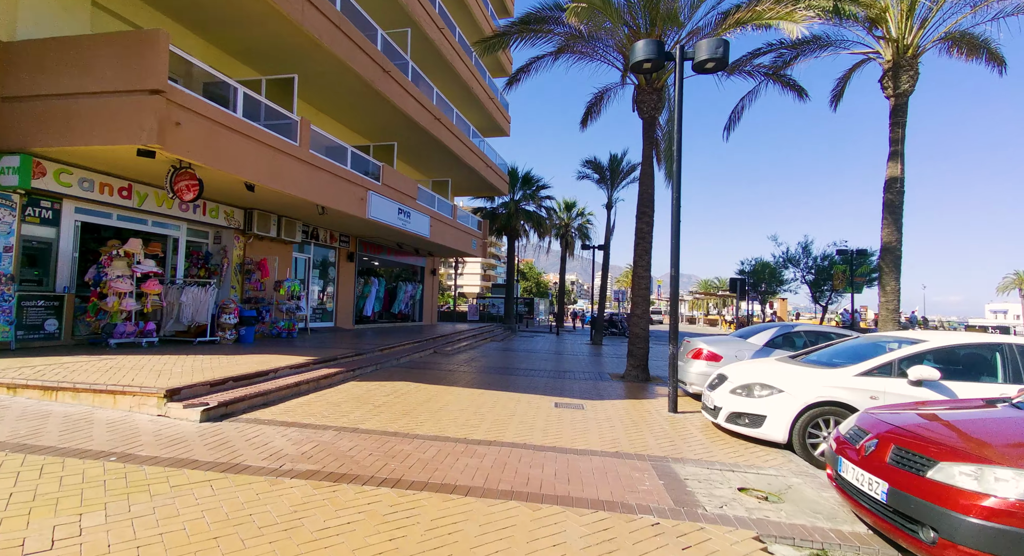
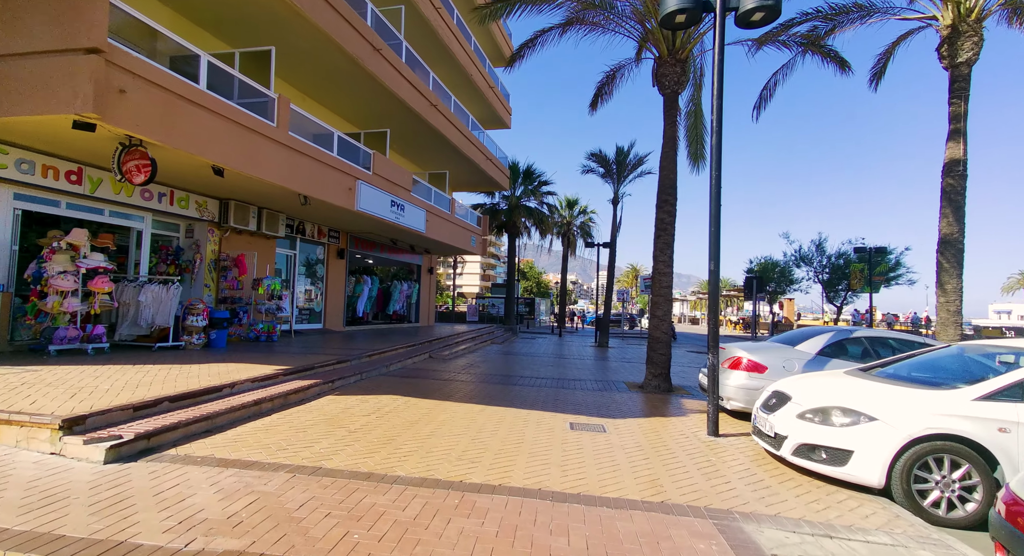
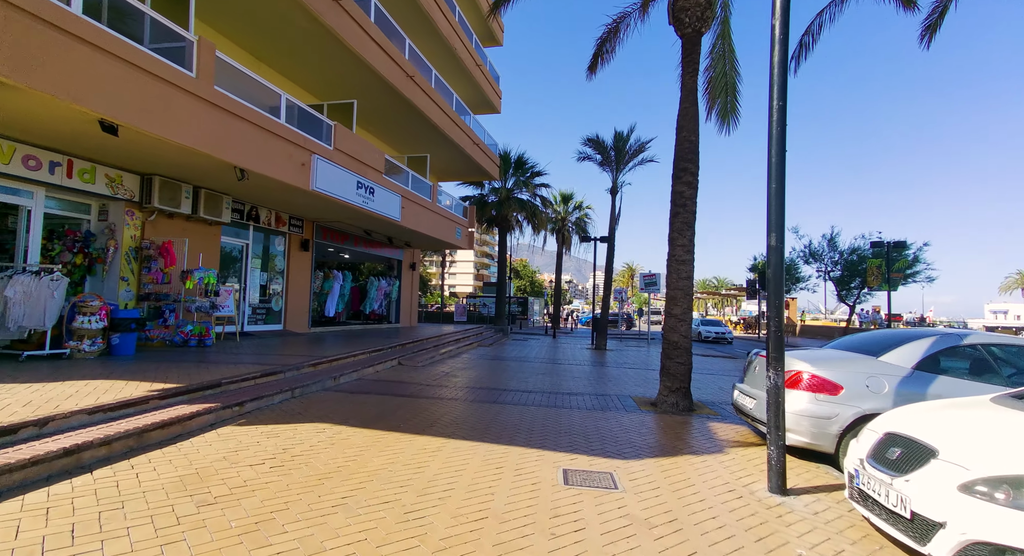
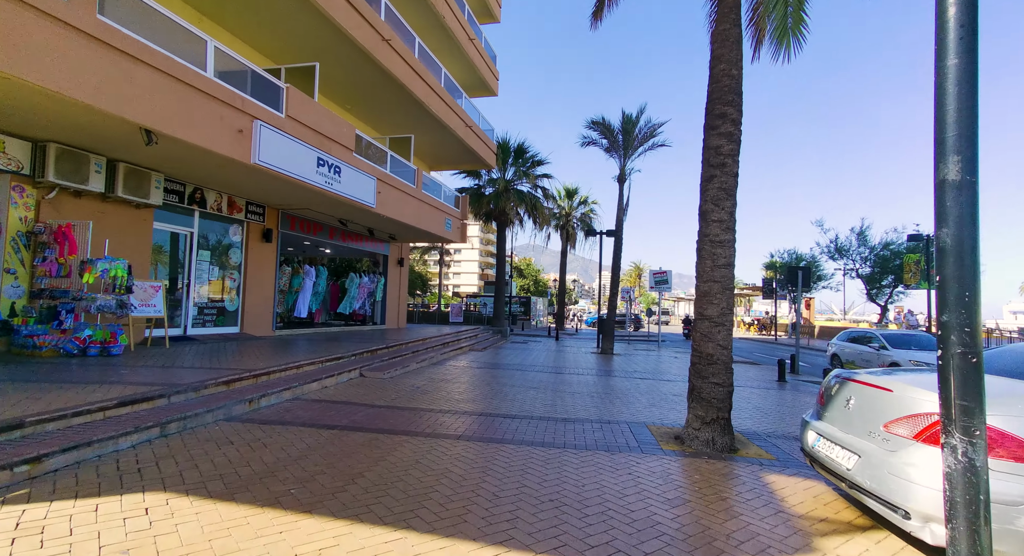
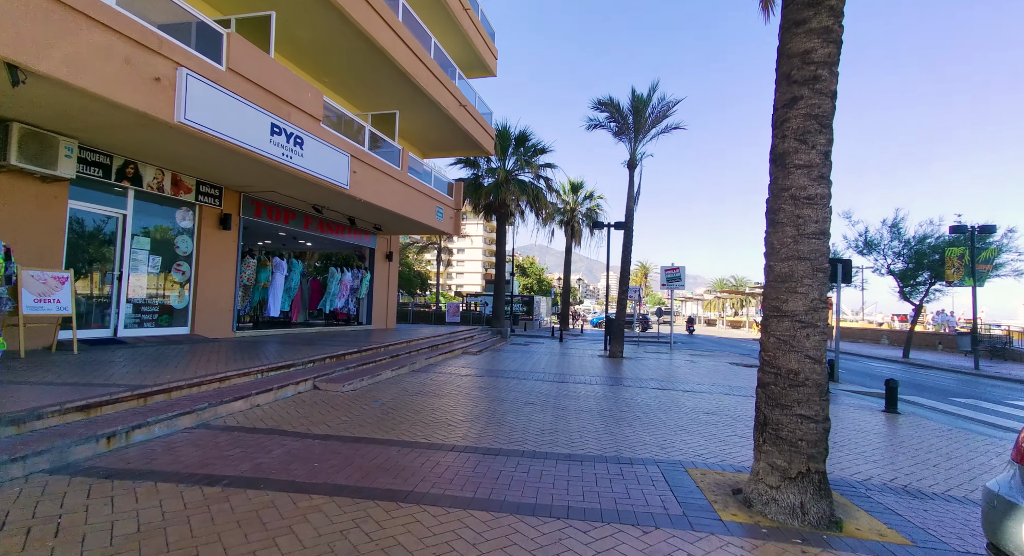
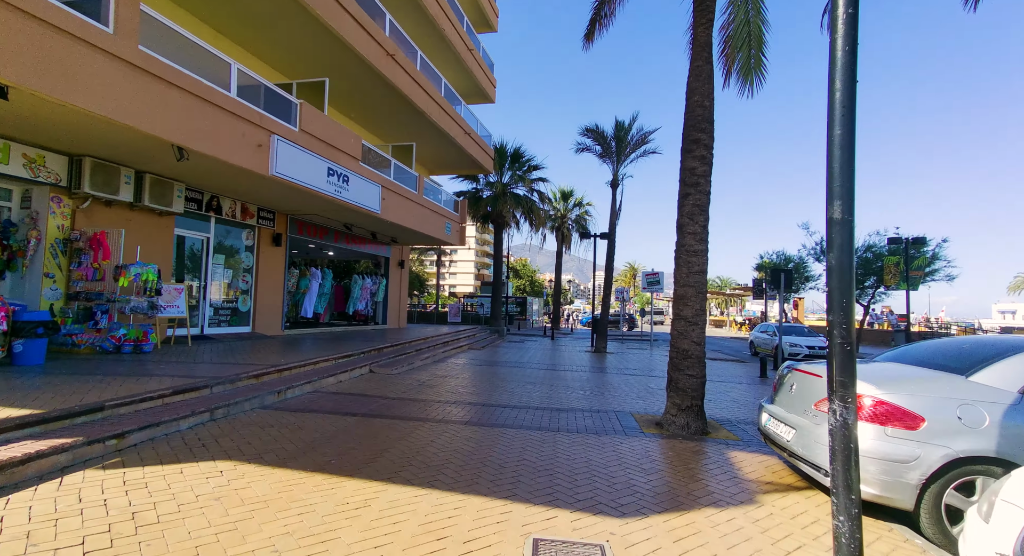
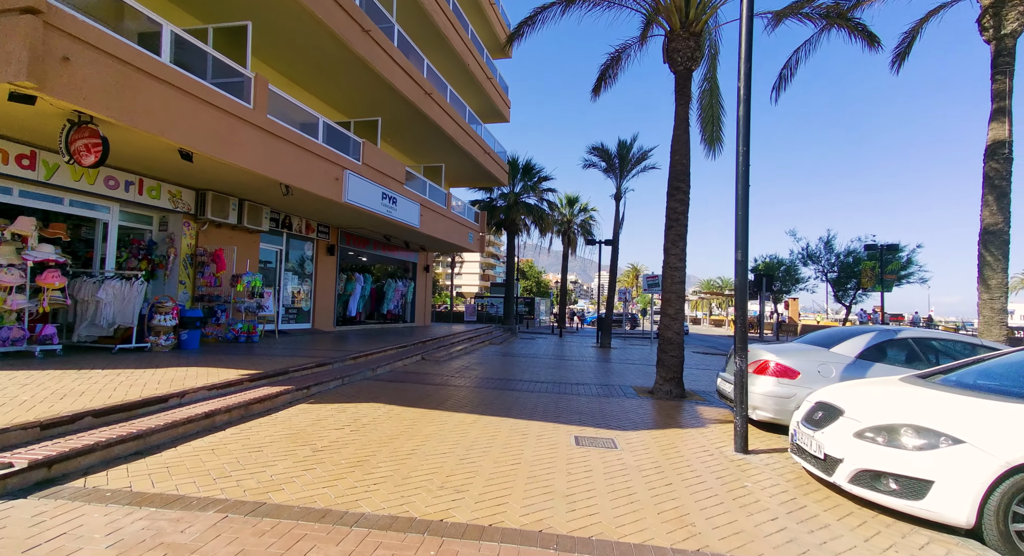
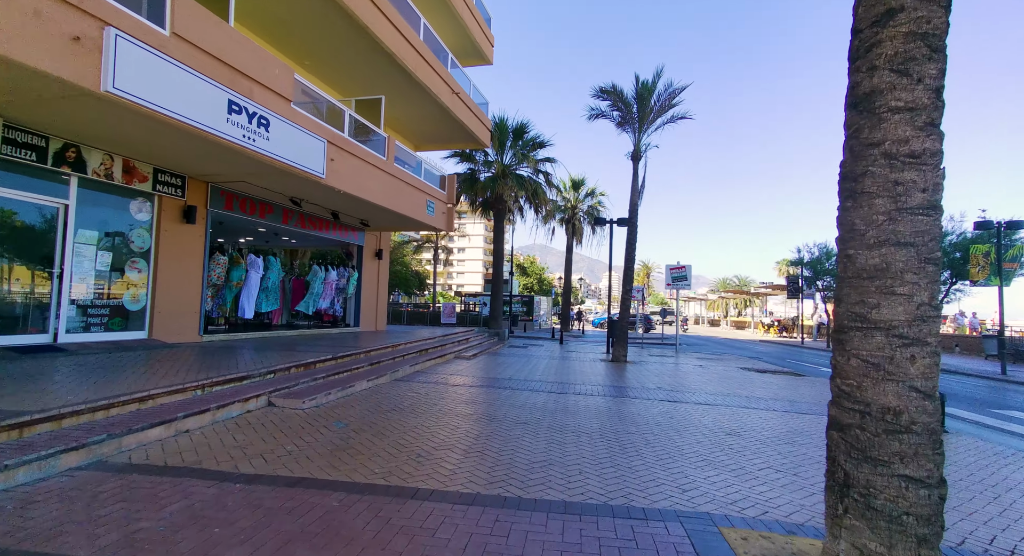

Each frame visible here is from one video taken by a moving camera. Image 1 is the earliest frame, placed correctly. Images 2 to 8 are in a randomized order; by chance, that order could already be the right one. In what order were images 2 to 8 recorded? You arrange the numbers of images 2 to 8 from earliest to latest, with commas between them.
2, 7, 3, 6, 4, 5, 8
